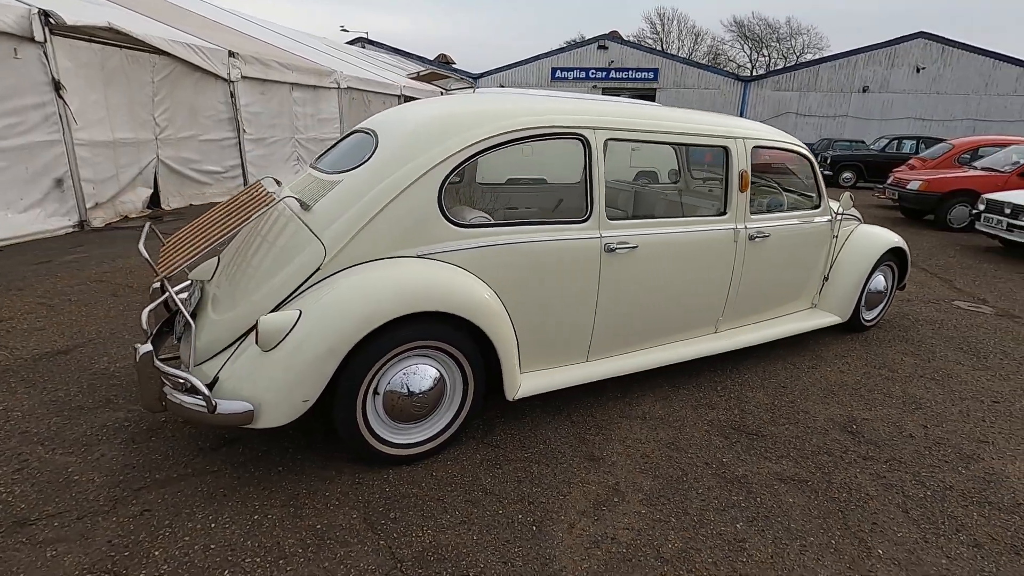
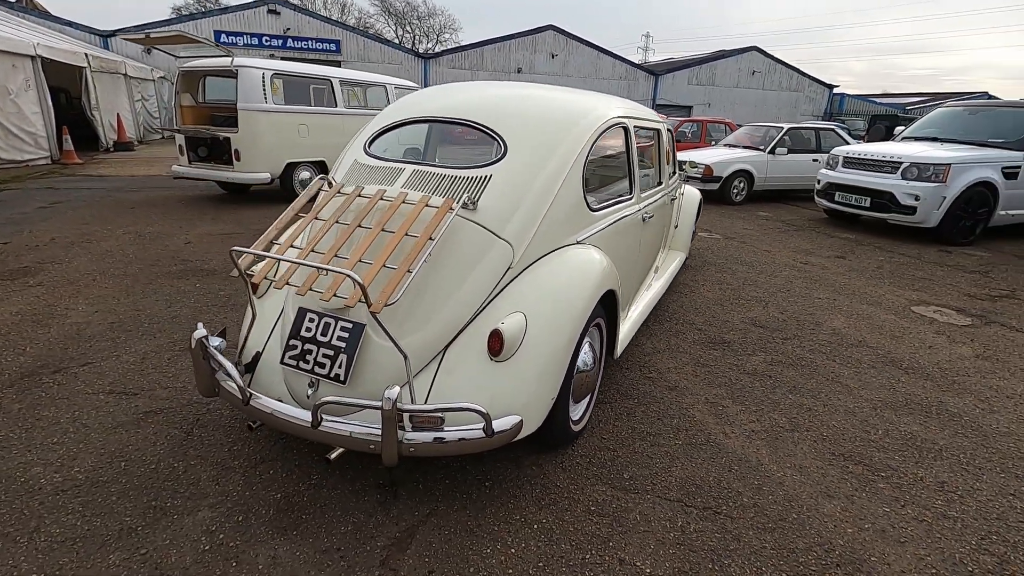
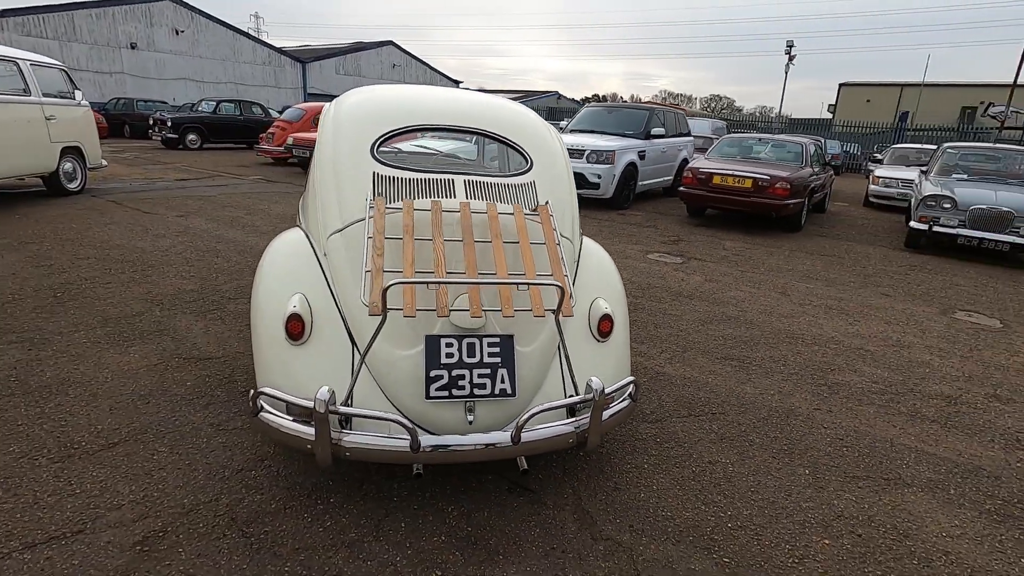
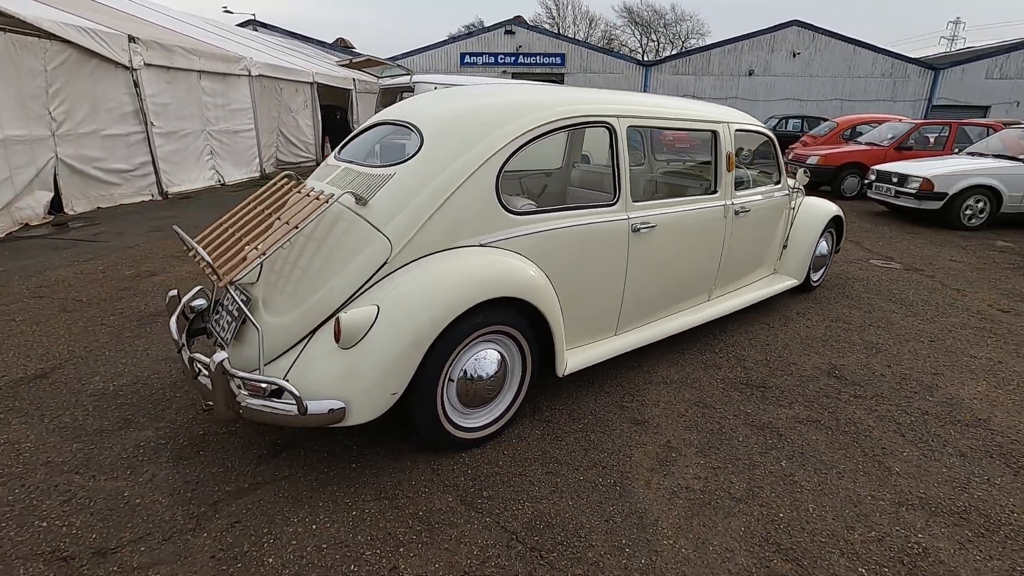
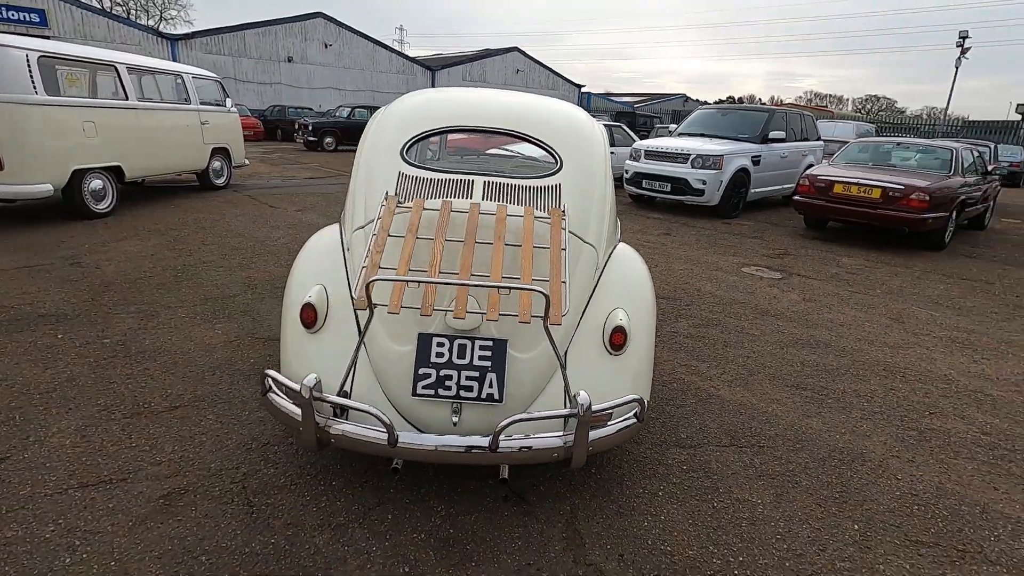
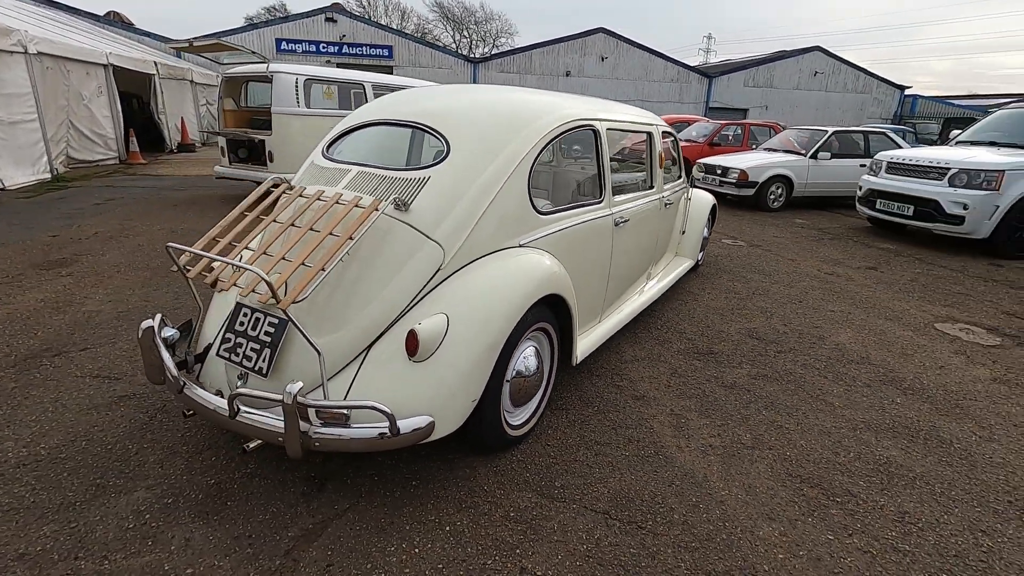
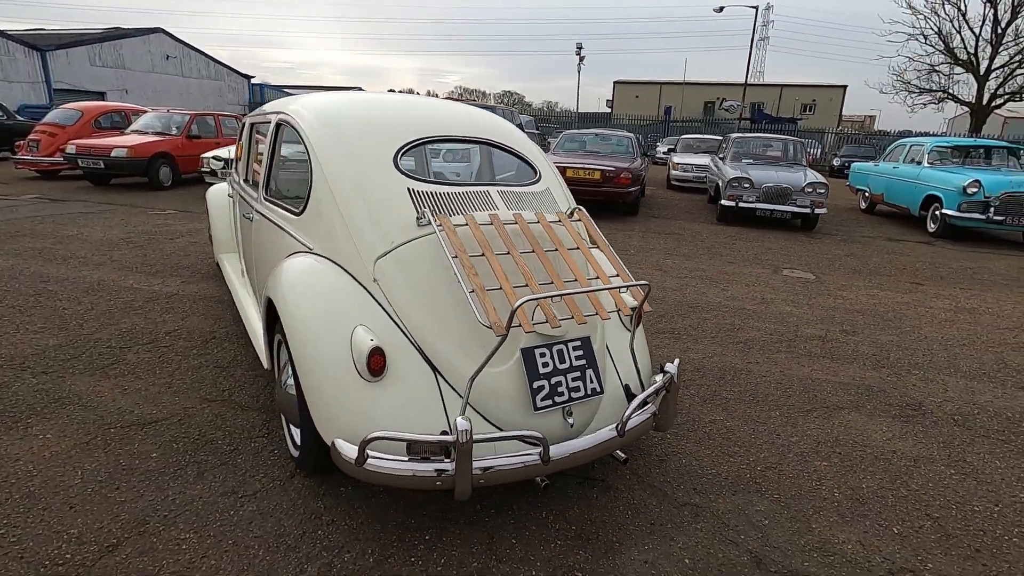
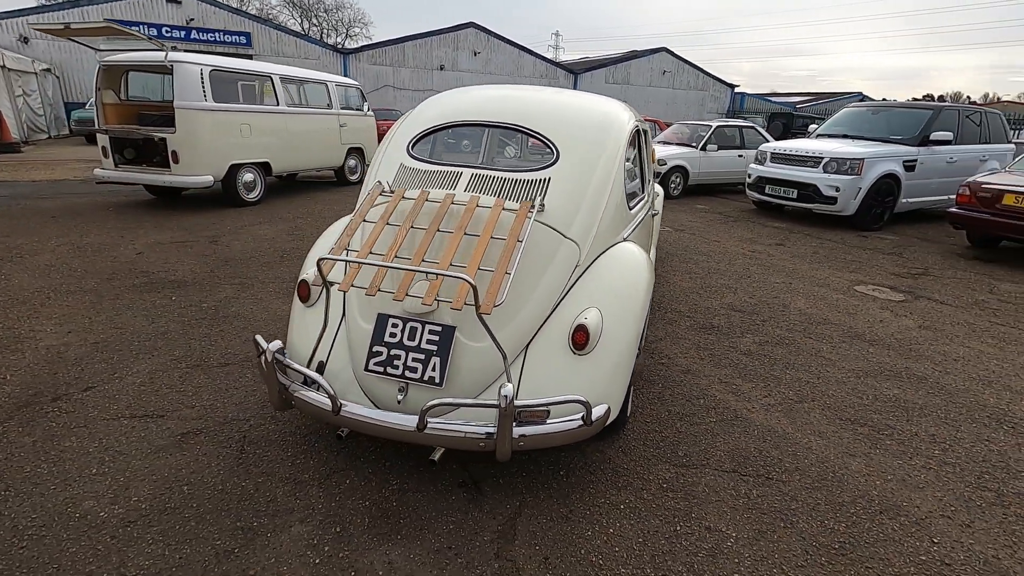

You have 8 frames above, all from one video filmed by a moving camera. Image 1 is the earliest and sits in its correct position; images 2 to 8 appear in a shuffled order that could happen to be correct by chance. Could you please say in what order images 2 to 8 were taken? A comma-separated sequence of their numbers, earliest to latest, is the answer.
4, 6, 2, 8, 5, 3, 7
